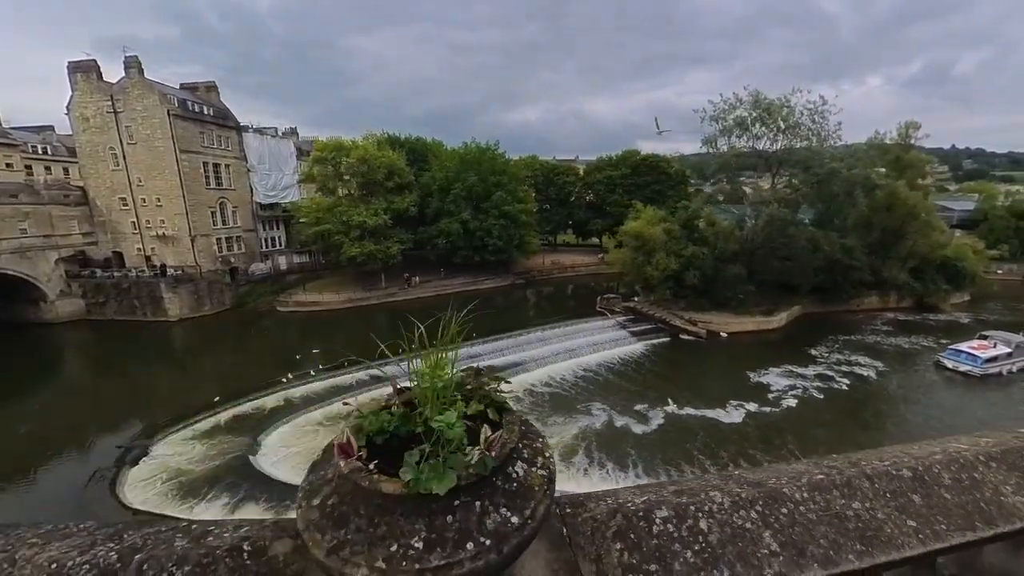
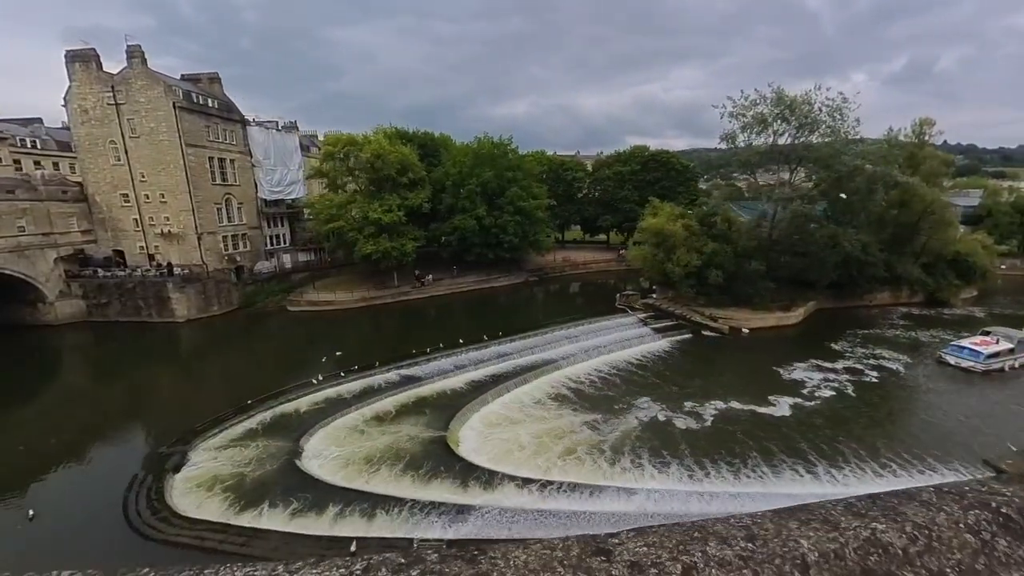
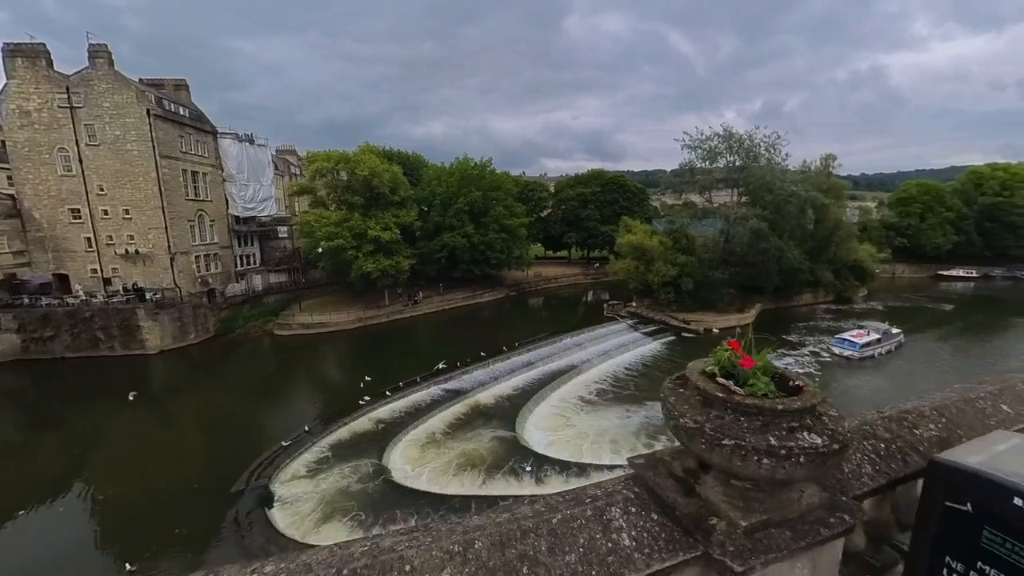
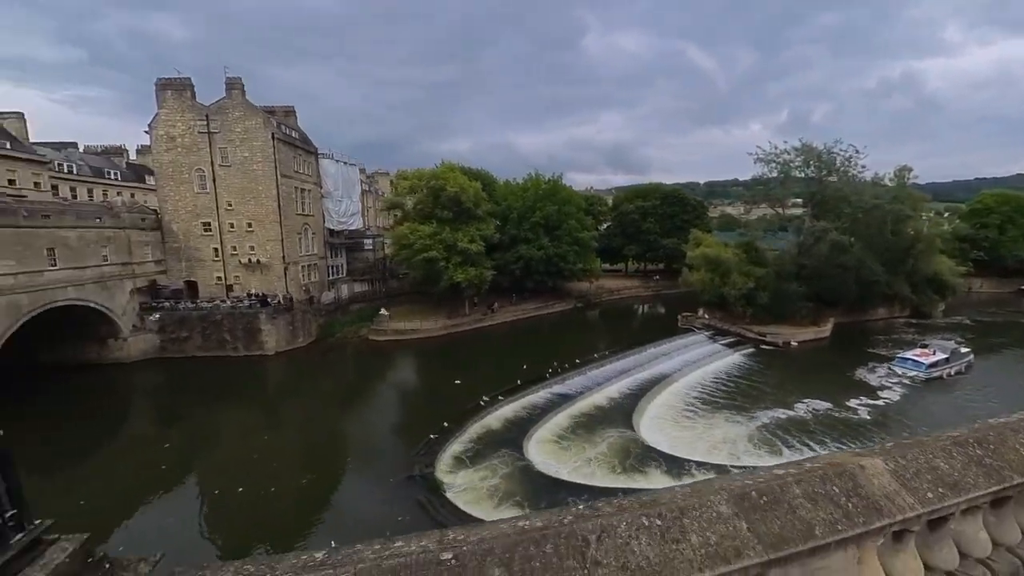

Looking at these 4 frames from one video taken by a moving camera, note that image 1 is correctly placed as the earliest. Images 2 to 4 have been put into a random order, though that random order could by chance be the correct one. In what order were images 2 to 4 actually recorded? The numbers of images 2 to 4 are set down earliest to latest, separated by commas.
2, 3, 4
